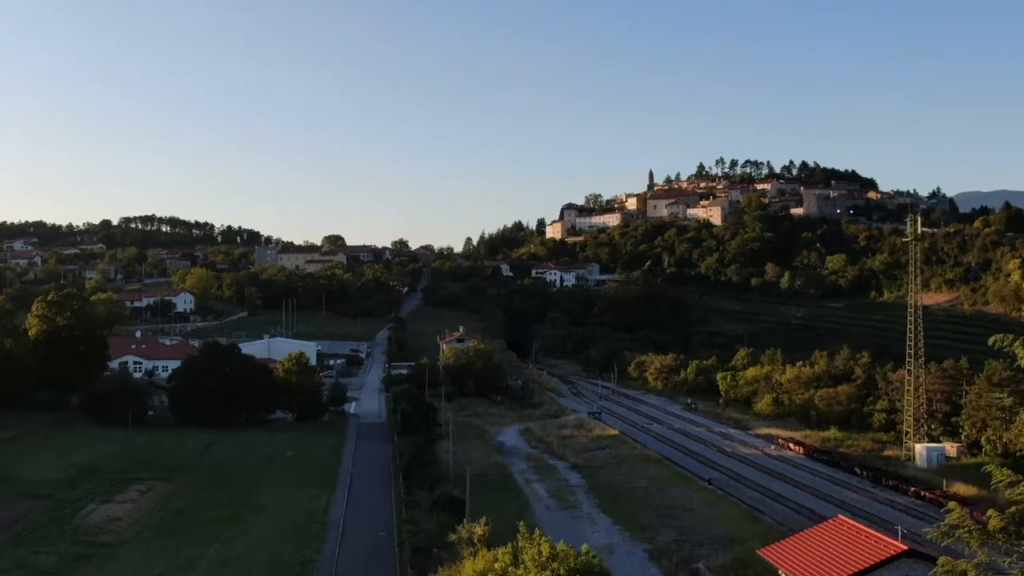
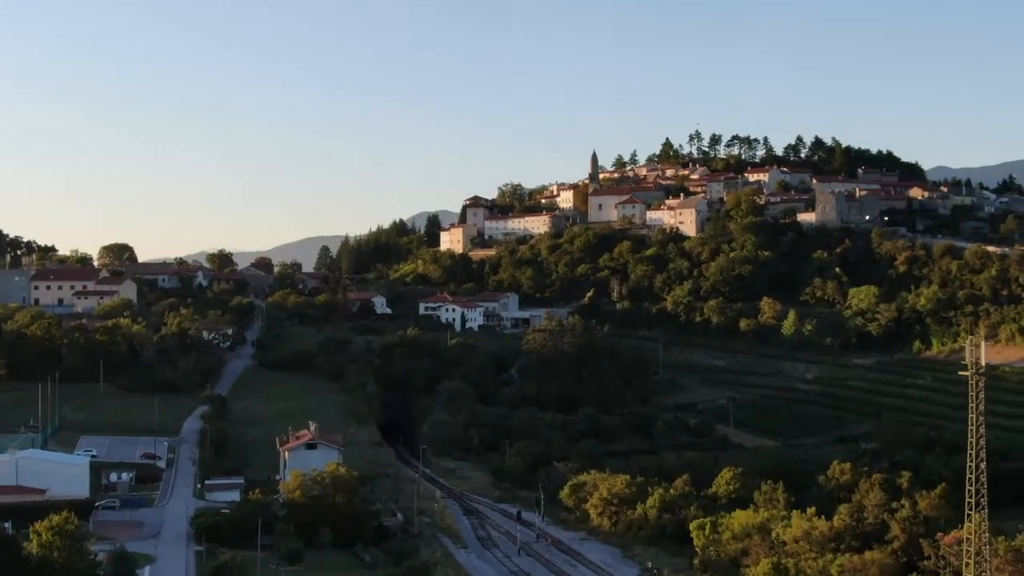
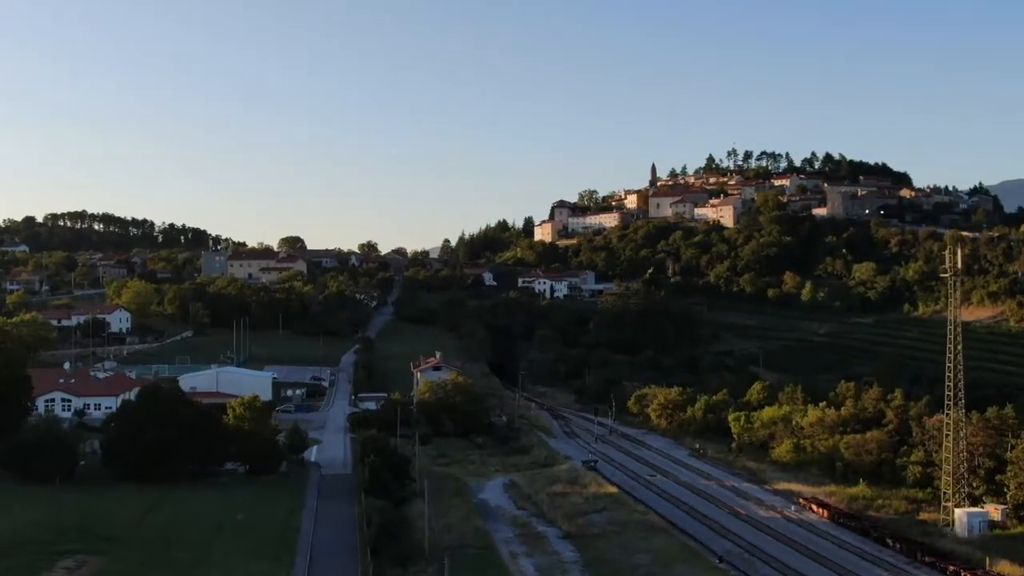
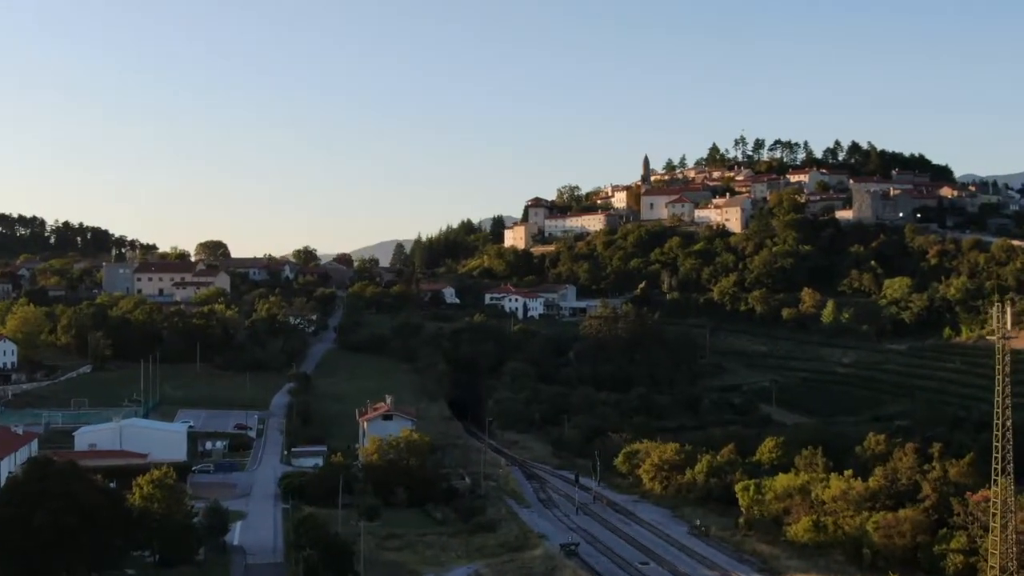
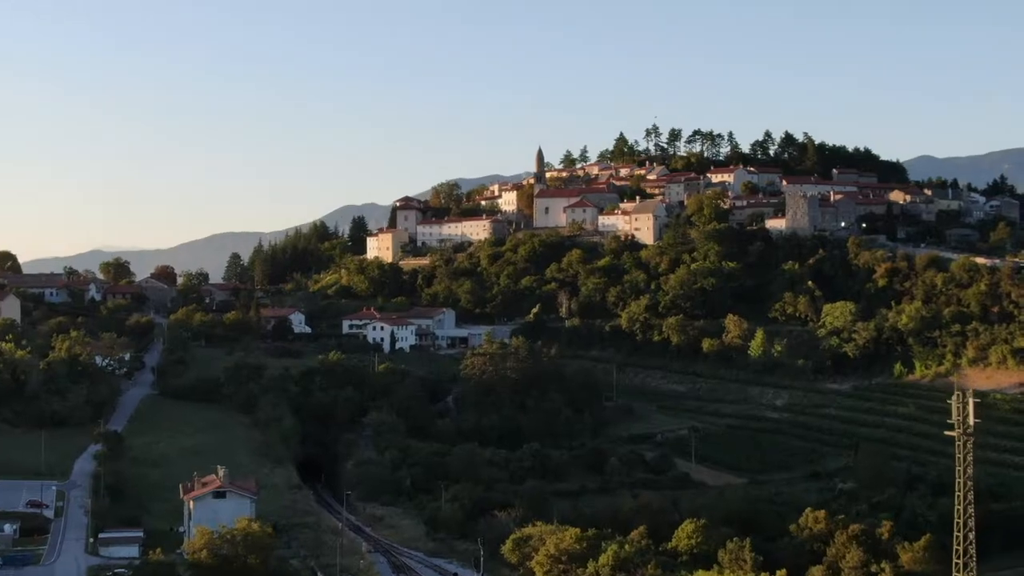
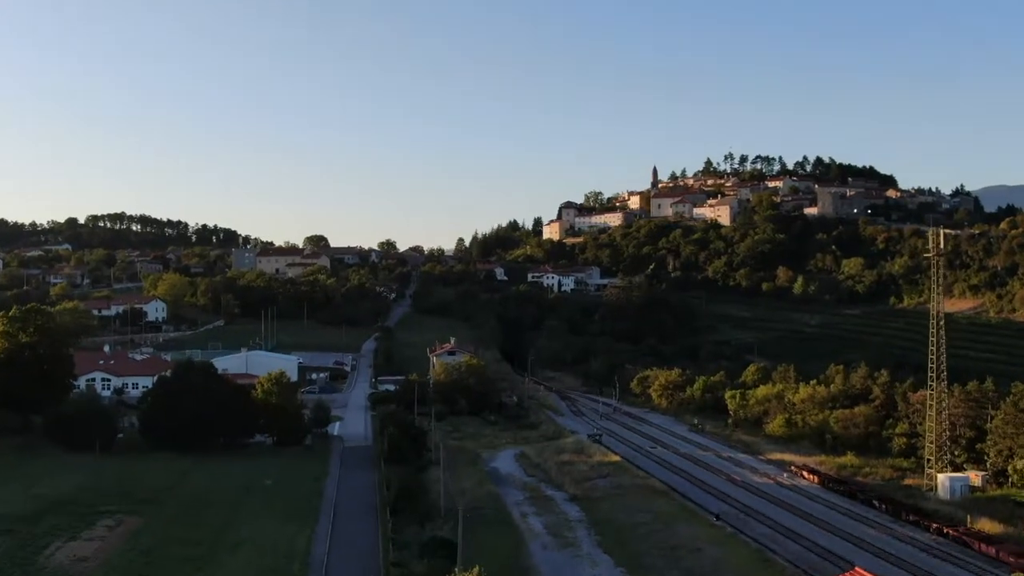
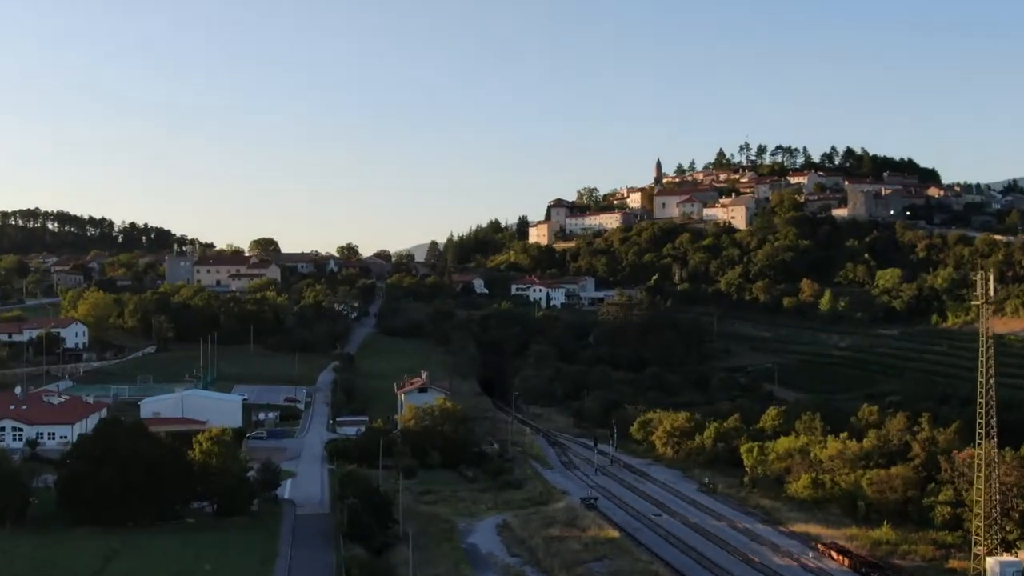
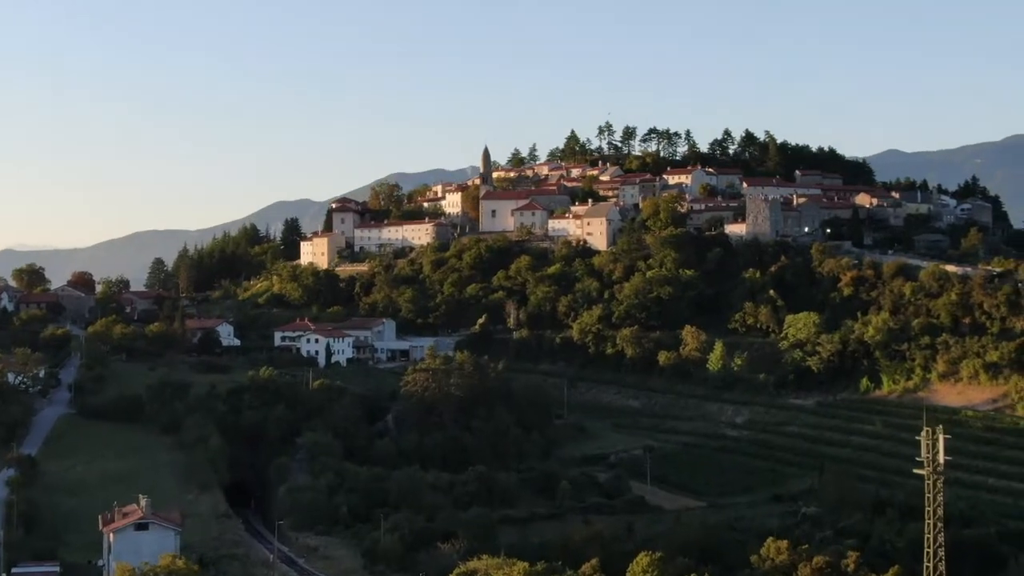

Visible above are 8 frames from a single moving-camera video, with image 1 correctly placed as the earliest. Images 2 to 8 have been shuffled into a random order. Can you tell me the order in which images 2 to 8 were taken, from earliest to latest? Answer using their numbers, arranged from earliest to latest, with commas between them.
6, 3, 7, 4, 2, 5, 8
